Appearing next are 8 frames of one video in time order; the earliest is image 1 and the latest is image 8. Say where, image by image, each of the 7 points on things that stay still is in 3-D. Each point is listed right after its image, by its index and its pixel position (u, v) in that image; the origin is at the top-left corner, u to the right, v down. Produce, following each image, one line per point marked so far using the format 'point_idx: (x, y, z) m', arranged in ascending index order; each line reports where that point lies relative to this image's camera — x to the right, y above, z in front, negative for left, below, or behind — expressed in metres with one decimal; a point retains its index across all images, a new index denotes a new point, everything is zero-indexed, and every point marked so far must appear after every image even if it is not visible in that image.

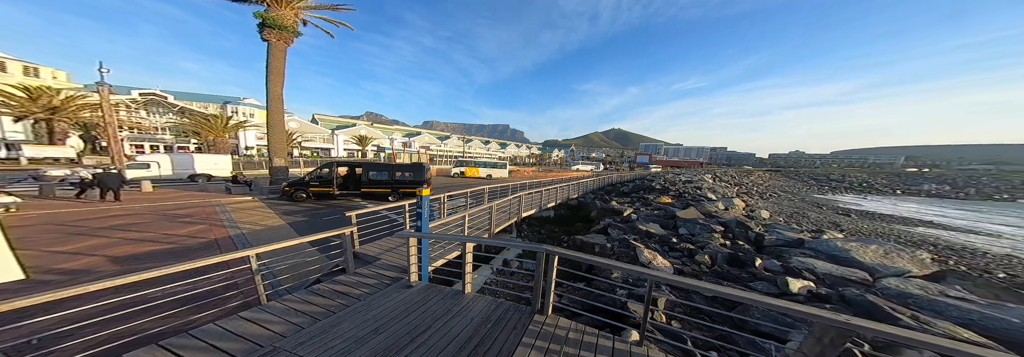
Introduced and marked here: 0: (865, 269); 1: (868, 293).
0: (+11.2, -2.8, +7.8) m
1: (+8.7, -2.9, +6.0) m
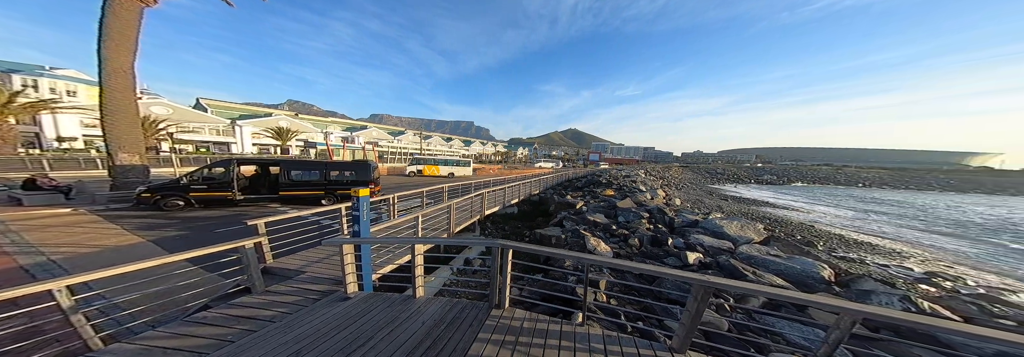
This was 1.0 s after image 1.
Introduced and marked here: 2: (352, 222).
0: (+9.5, -2.6, +9.8) m
1: (+7.4, -2.7, +7.6) m
2: (-2.1, -0.6, +3.0) m
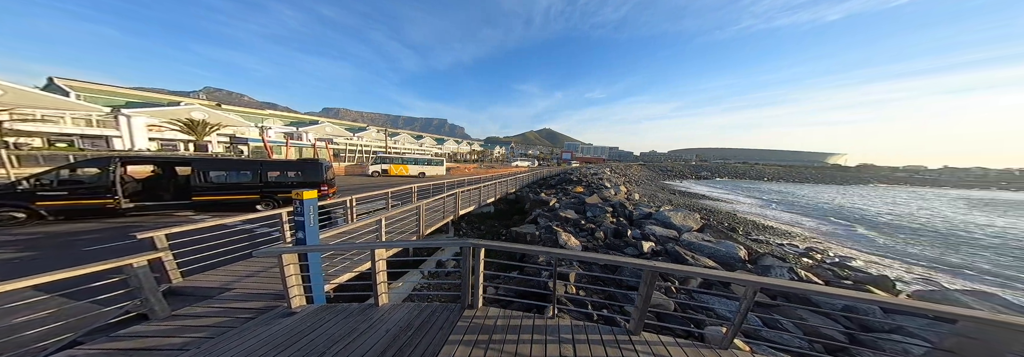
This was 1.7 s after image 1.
0: (+8.2, -2.5, +10.8) m
1: (+6.3, -2.6, +8.4) m
2: (-2.6, -0.6, +2.7) m
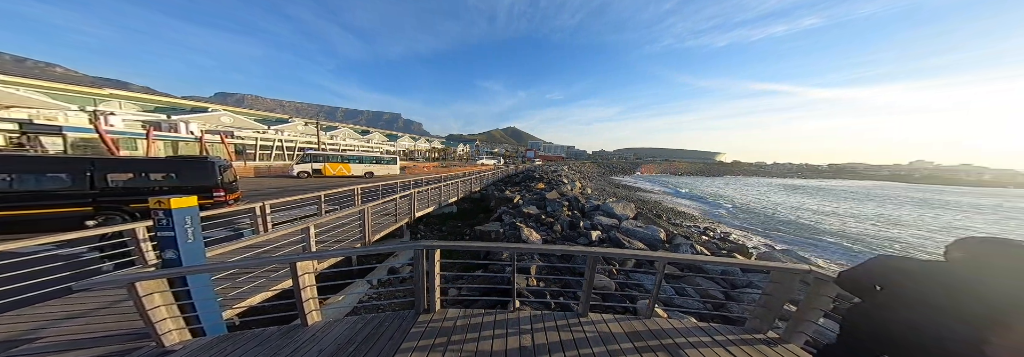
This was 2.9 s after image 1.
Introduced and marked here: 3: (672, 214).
0: (+5.9, -2.2, +12.1) m
1: (+4.5, -2.4, +9.4) m
2: (-3.2, -0.6, +2.1) m
3: (+11.5, -2.5, +16.3) m
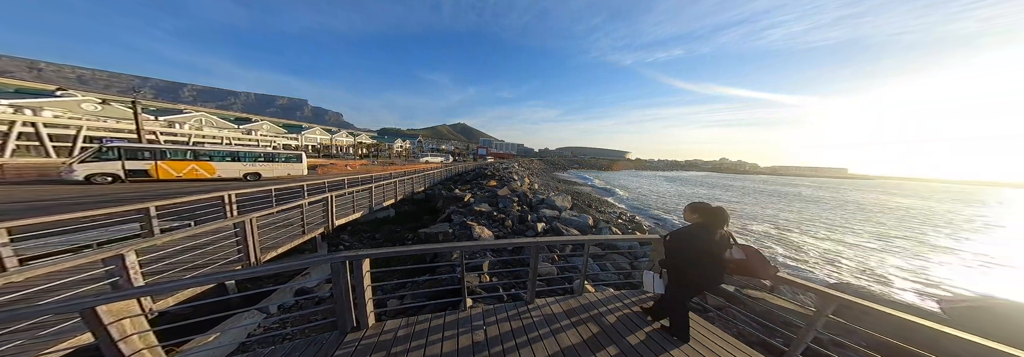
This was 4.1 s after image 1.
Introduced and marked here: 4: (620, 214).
0: (+2.8, -2.1, +12.7) m
1: (+2.1, -2.3, +9.7) m
2: (-3.9, -0.7, +0.9) m
3: (+7.4, -2.4, +18.0) m
4: (+6.9, -2.7, +14.9) m
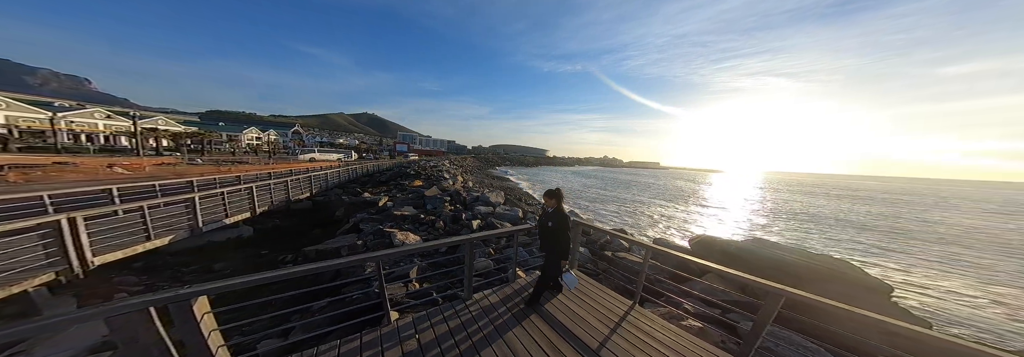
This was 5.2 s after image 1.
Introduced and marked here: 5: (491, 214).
0: (-1.0, -1.7, +16.1) m
1: (-0.9, -2.0, +13.1) m
2: (-4.1, -0.6, +2.9) m
3: (+1.8, -1.8, +22.5) m
4: (+2.3, -2.2, +19.5) m
5: (-1.3, -2.0, +13.9) m
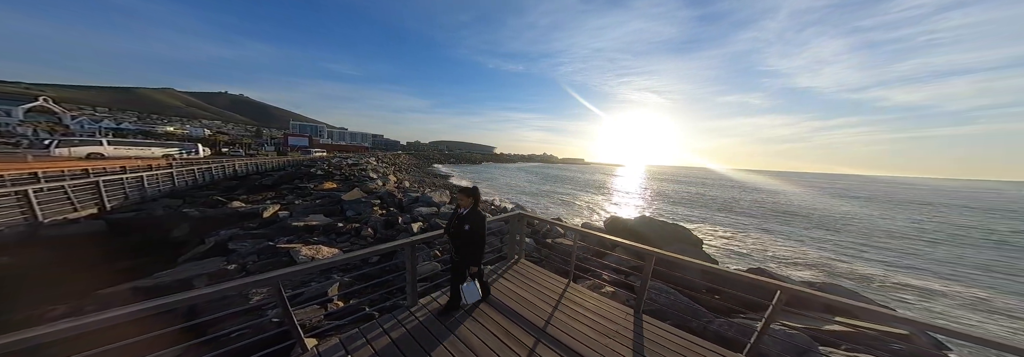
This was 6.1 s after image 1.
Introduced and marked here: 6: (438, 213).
0: (-5.3, -1.7, +16.2) m
1: (-4.5, -2.0, +13.3) m
2: (-5.3, -0.9, +2.6) m
3: (-4.0, -1.5, +23.1) m
4: (-2.8, -1.9, +20.2) m
5: (-5.1, -1.9, +14.0) m
6: (-3.9, -1.8, +14.3) m
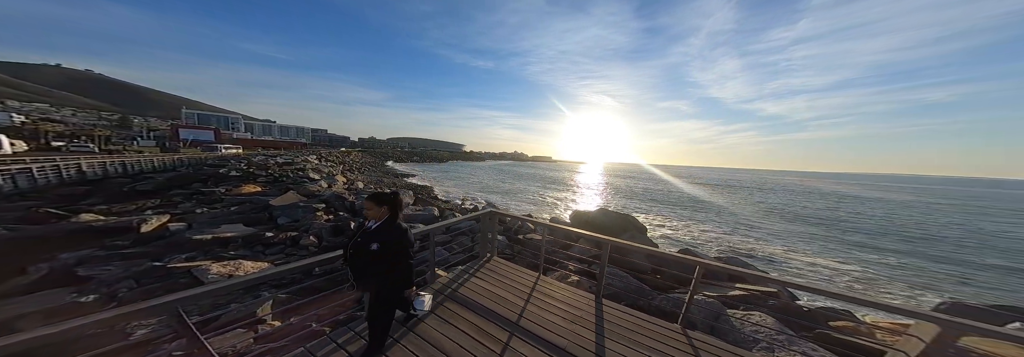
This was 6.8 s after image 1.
0: (-7.5, -1.7, +15.7) m
1: (-6.3, -2.0, +12.9) m
2: (-5.9, -1.0, +2.2) m
3: (-7.0, -1.5, +22.7) m
4: (-5.6, -1.8, +20.0) m
5: (-7.0, -2.0, +13.5) m
6: (-5.9, -1.8, +14.0) m
